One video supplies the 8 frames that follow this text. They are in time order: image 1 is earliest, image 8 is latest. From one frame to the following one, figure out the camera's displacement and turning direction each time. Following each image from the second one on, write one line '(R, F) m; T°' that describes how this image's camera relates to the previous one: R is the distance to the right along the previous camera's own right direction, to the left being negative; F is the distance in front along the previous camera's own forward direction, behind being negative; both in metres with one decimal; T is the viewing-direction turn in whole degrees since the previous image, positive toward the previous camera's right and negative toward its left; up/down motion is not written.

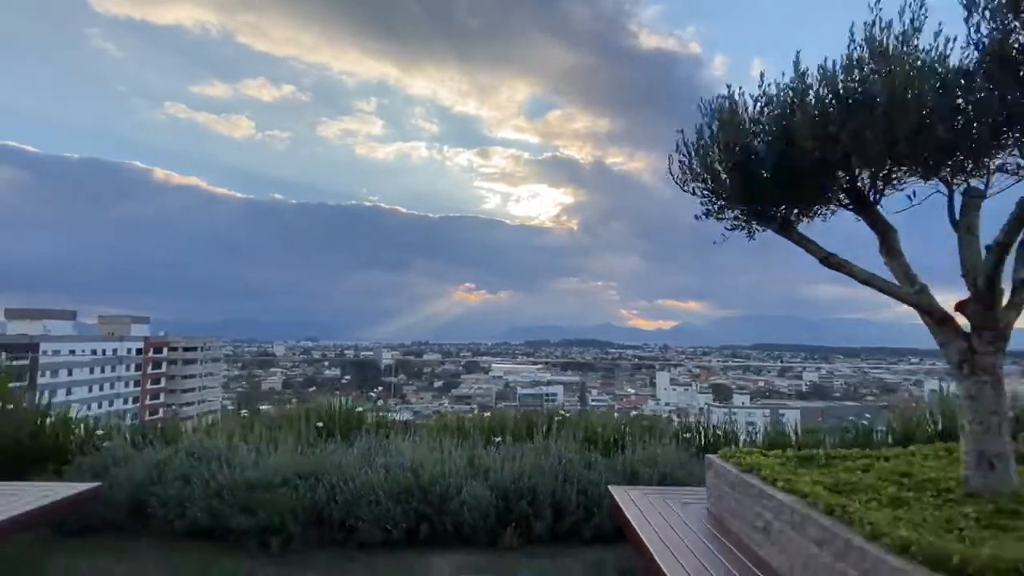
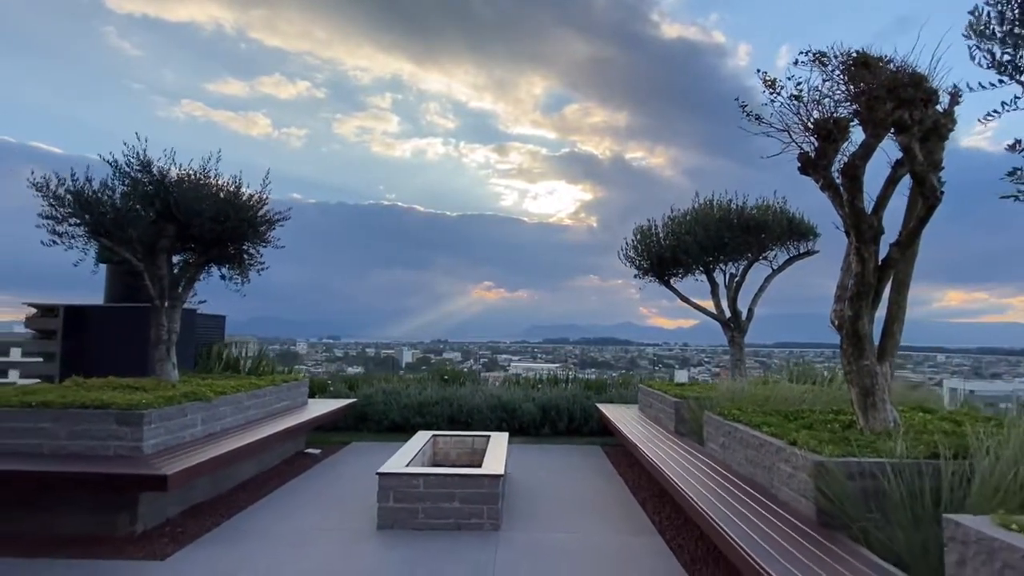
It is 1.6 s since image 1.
(+0.3, +2.2) m; -2°
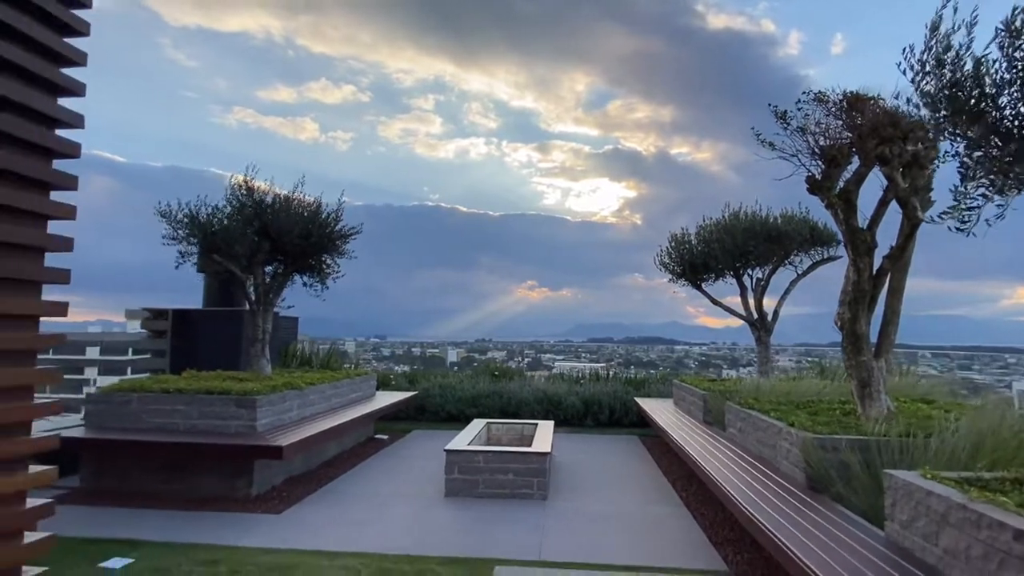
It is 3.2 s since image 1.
(0.0, -0.6) m; -4°
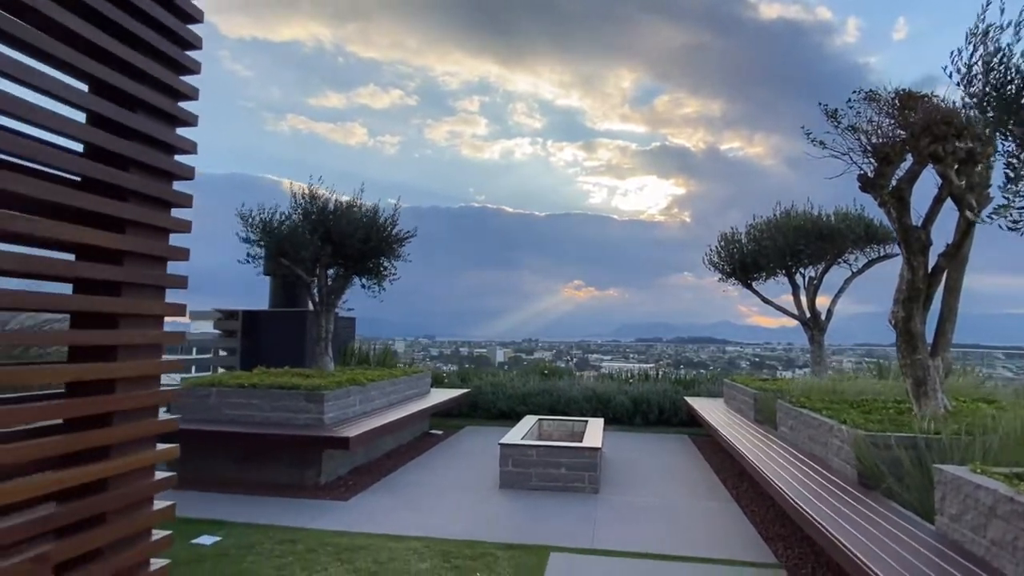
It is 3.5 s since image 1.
(0.0, -0.1) m; -5°
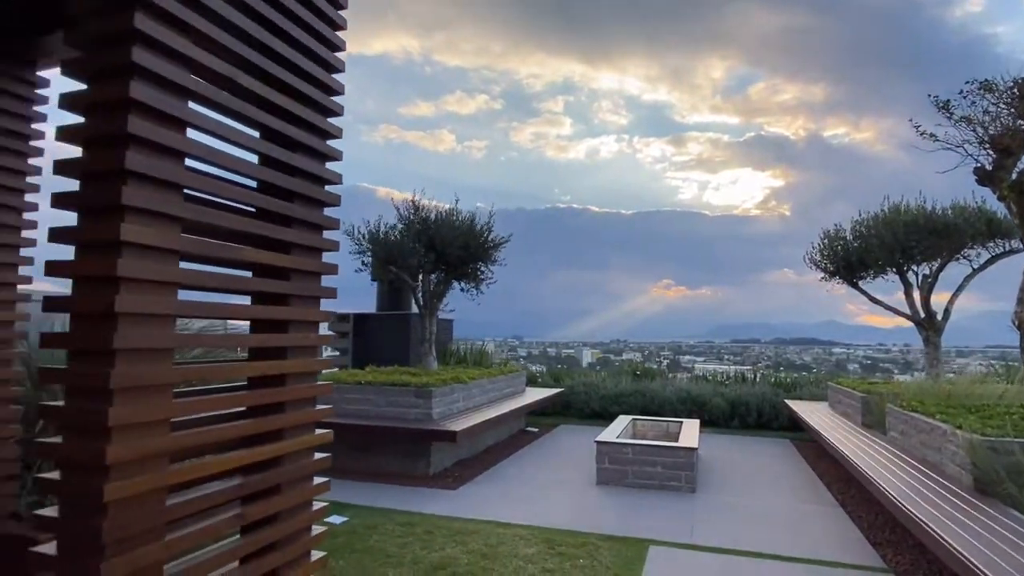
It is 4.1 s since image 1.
(0.0, -0.2) m; -9°
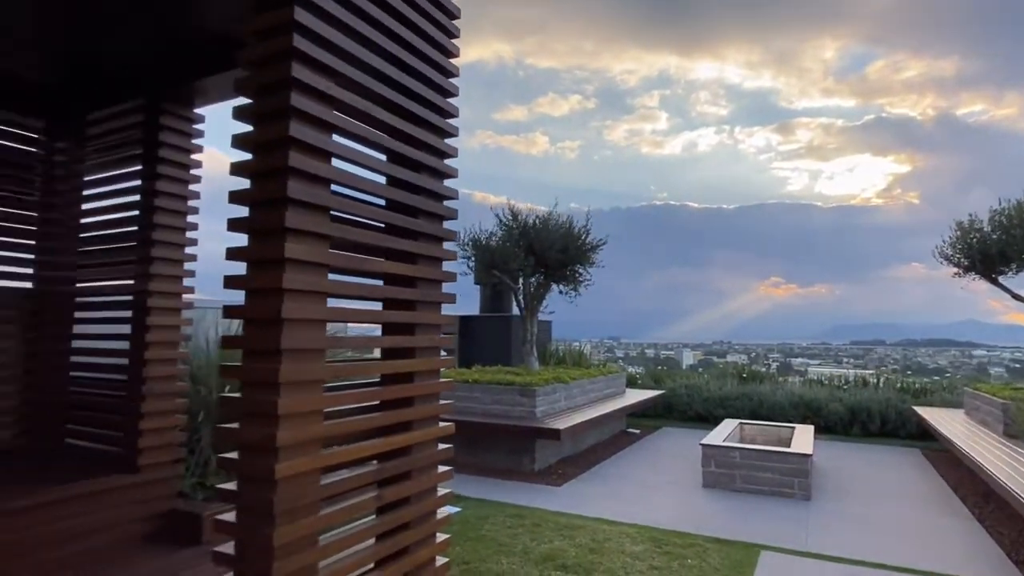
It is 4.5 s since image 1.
(0.0, -0.1) m; -9°
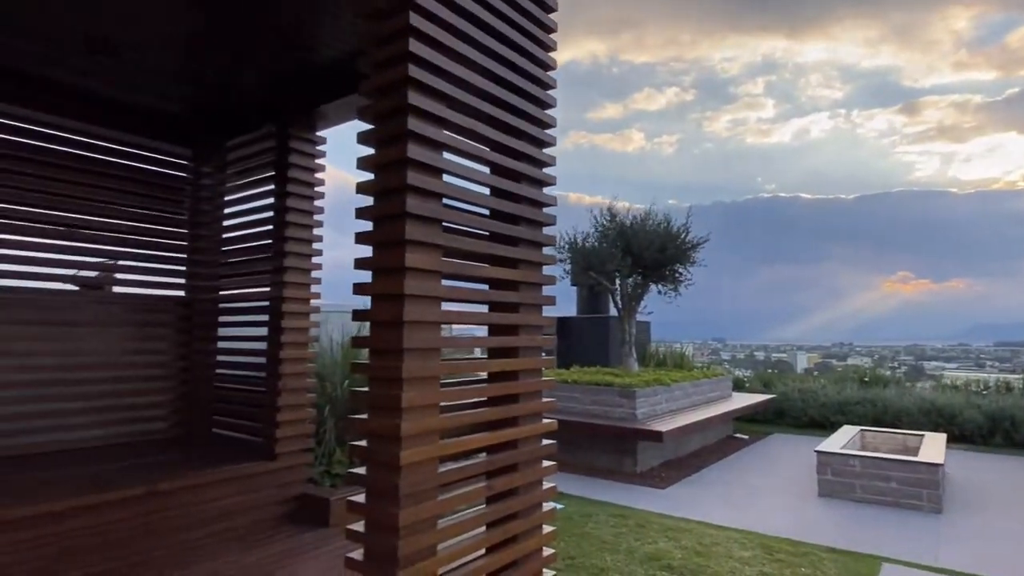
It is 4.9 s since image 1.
(0.0, -0.1) m; -10°
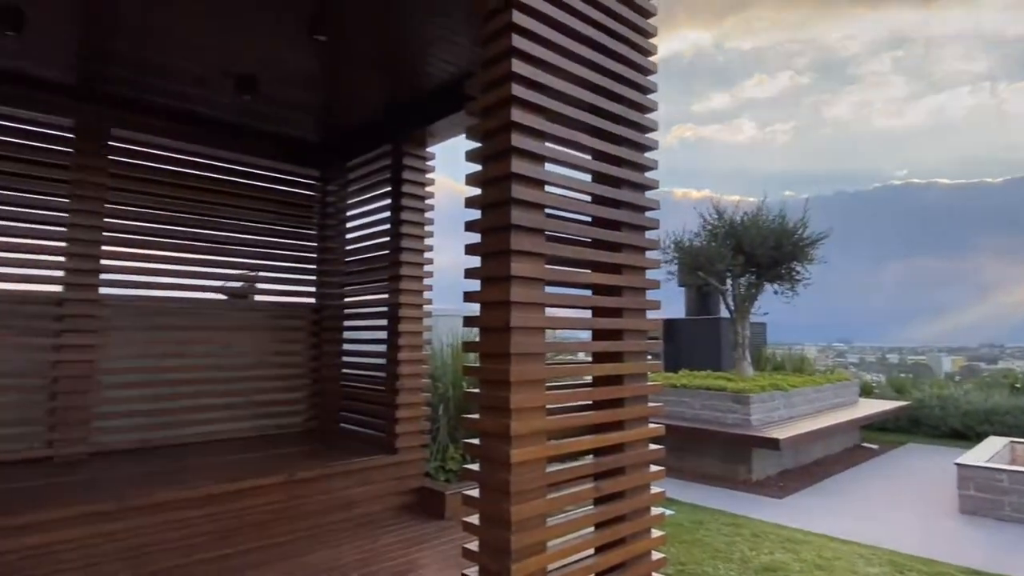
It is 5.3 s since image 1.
(0.0, -0.1) m; -10°
